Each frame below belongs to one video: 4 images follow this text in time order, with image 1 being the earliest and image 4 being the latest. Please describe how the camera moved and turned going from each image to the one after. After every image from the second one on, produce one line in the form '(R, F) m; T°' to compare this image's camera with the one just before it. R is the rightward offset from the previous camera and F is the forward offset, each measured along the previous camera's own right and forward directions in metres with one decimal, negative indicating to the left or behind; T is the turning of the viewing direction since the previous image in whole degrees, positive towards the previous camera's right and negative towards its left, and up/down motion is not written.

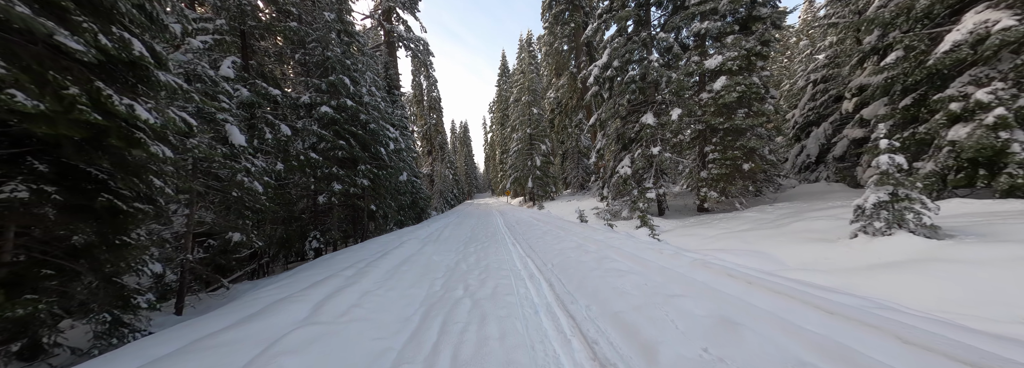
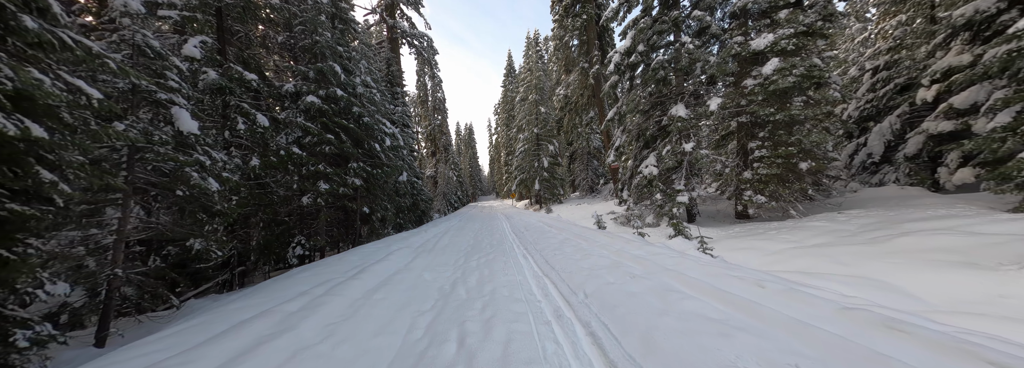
(-0.1, +1.1) m; -1°
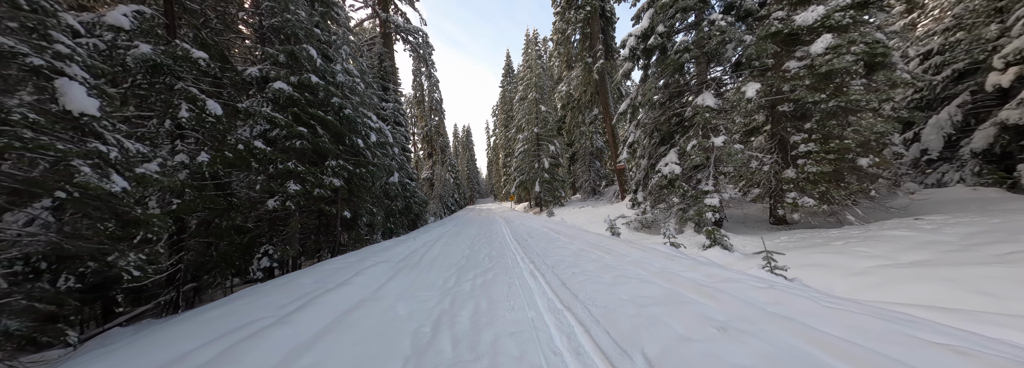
(-0.1, +1.0) m; 0°
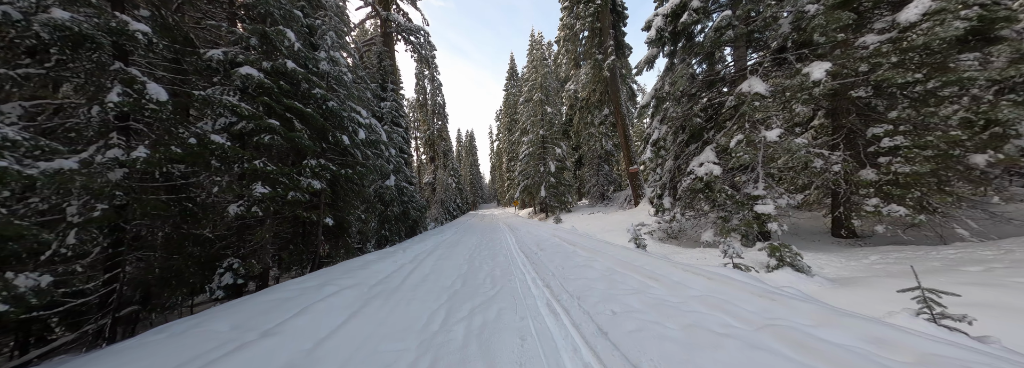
(-0.1, +1.1) m; -1°
